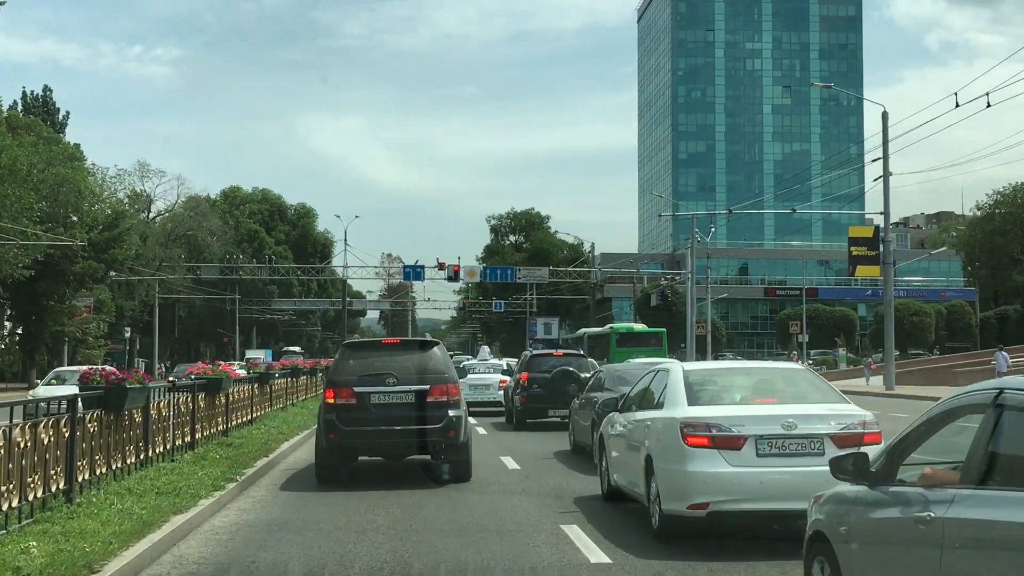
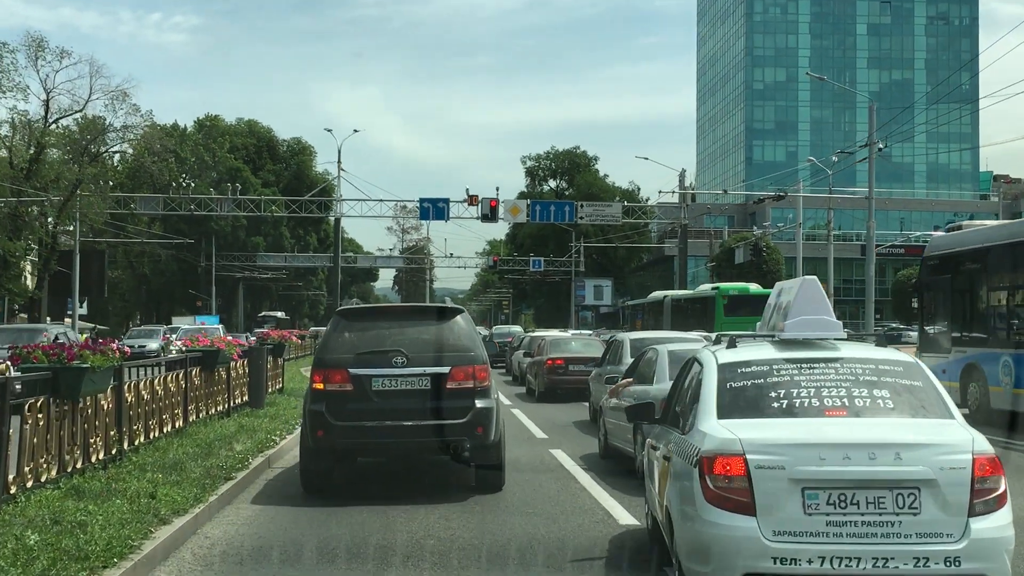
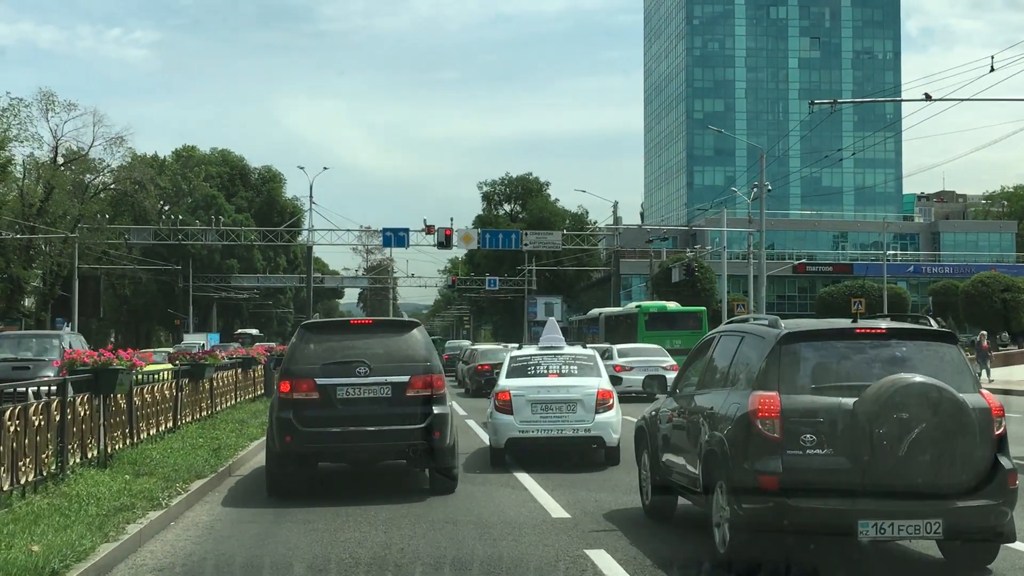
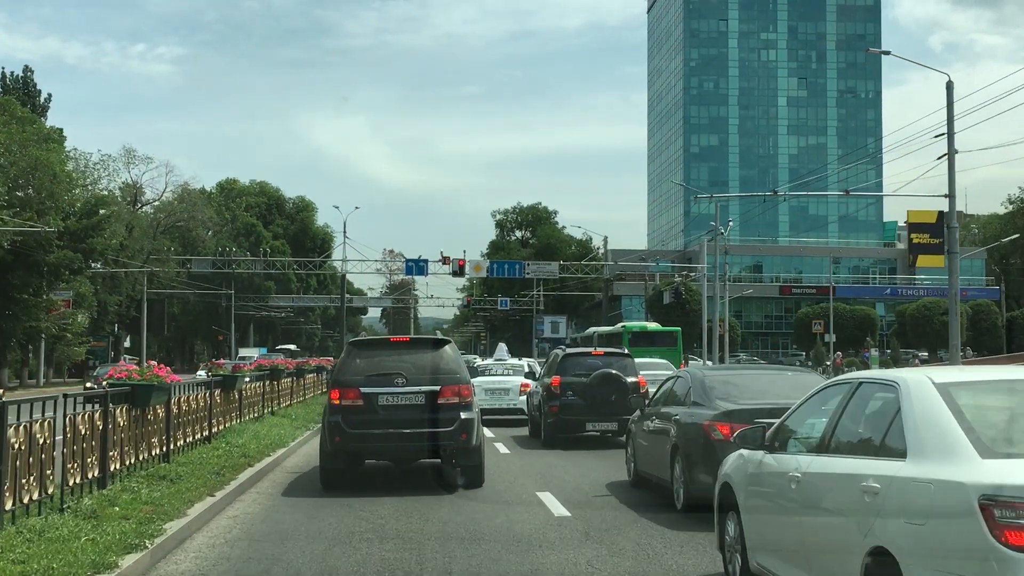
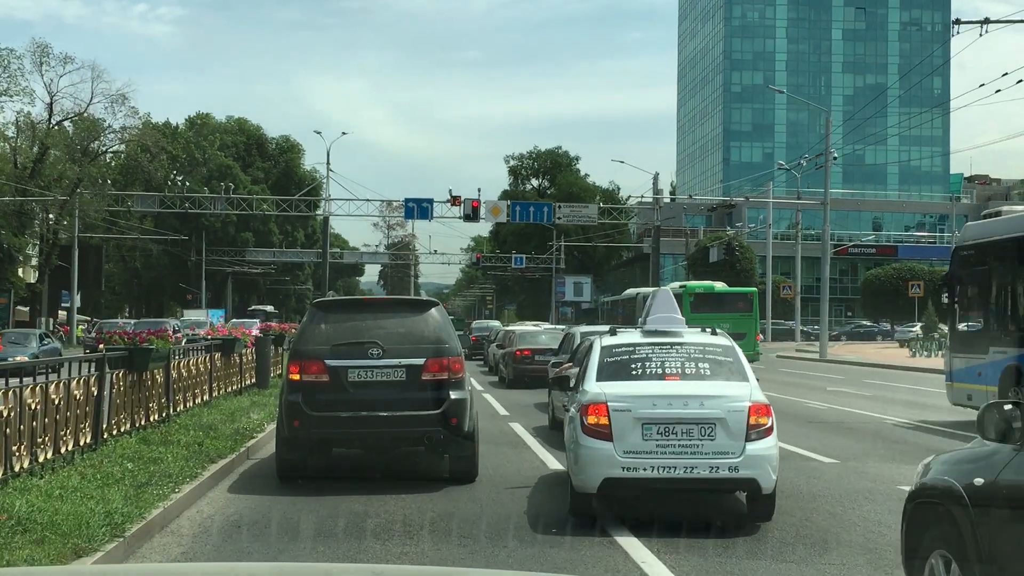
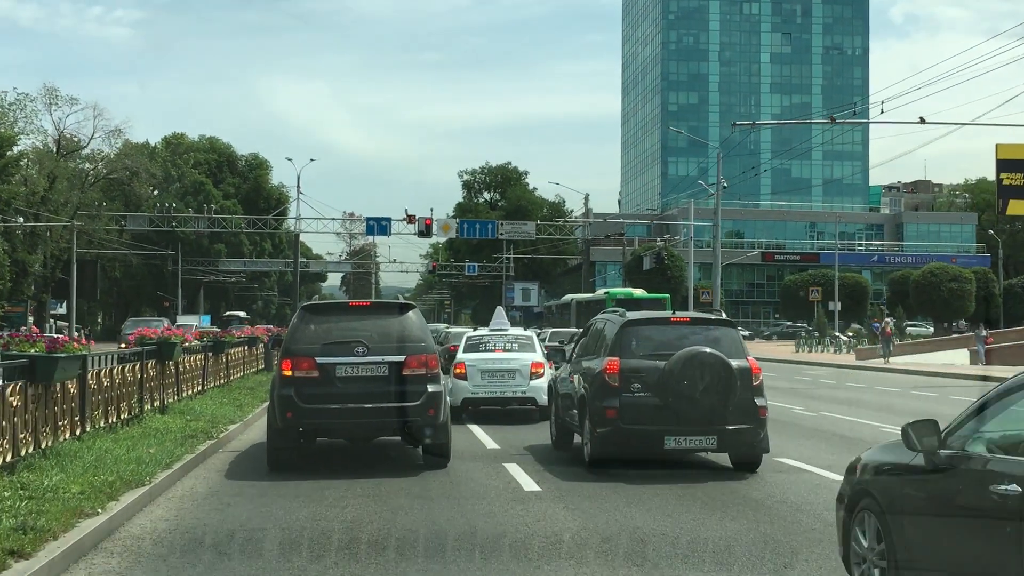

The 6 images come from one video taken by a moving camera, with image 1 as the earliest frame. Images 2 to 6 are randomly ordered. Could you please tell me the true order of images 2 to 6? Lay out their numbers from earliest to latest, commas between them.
4, 6, 3, 5, 2
